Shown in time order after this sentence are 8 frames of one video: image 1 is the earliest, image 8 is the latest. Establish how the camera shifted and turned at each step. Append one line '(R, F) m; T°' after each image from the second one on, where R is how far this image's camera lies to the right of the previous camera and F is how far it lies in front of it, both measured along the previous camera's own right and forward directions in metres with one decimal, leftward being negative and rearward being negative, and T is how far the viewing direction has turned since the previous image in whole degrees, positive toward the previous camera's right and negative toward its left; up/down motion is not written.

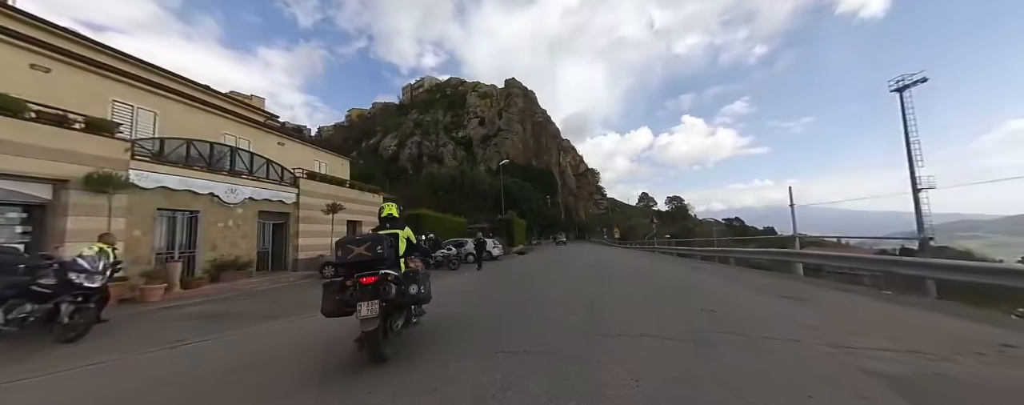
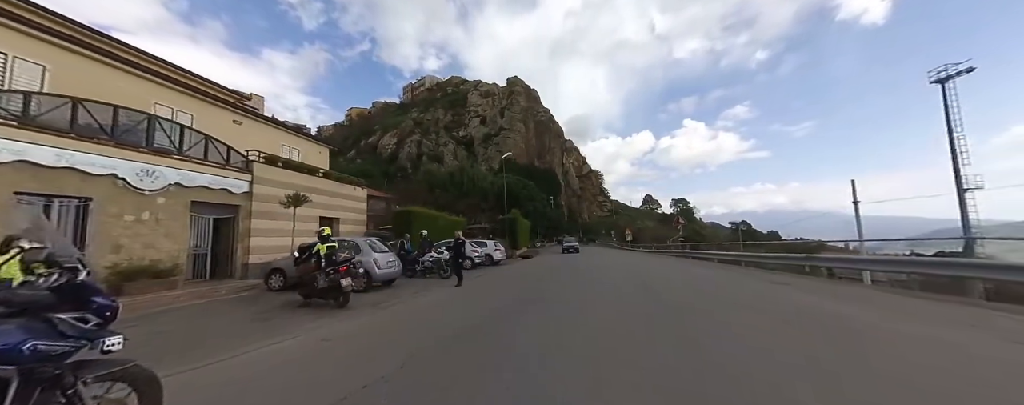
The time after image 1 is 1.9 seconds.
(-0.2, +3.3) m; 0°
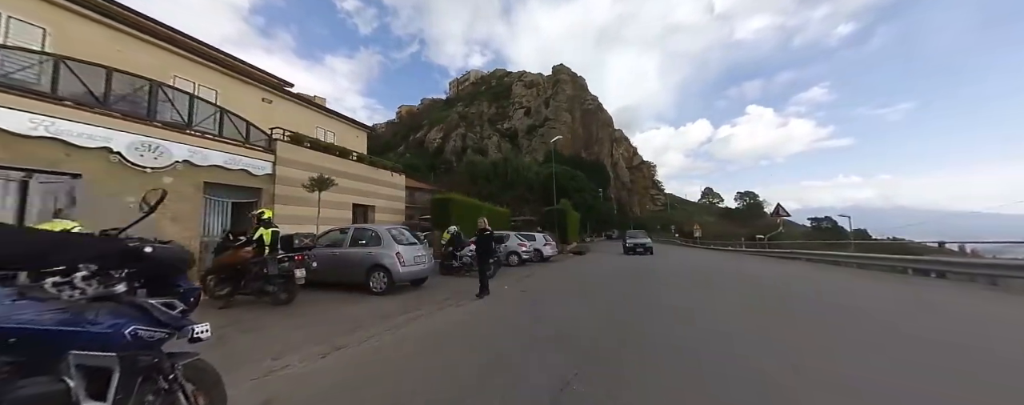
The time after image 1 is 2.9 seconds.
(-0.6, +3.0) m; -9°
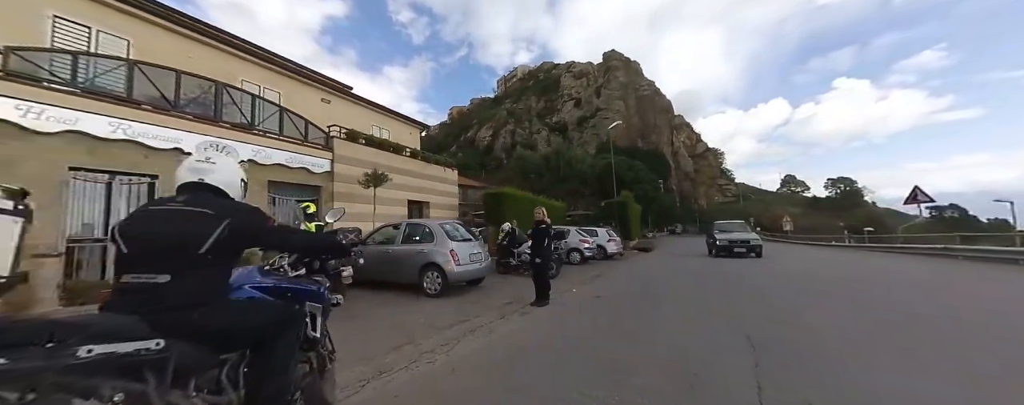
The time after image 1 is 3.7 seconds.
(-0.5, +1.4) m; -10°
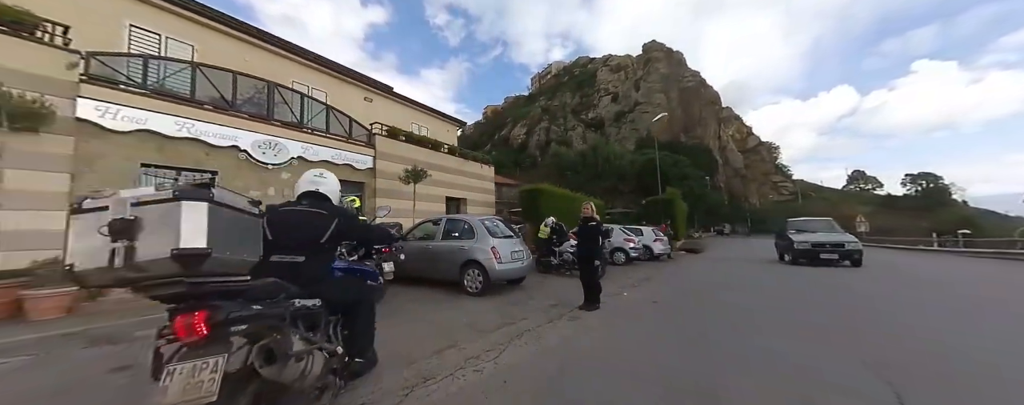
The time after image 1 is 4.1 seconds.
(-0.3, +0.6) m; -7°
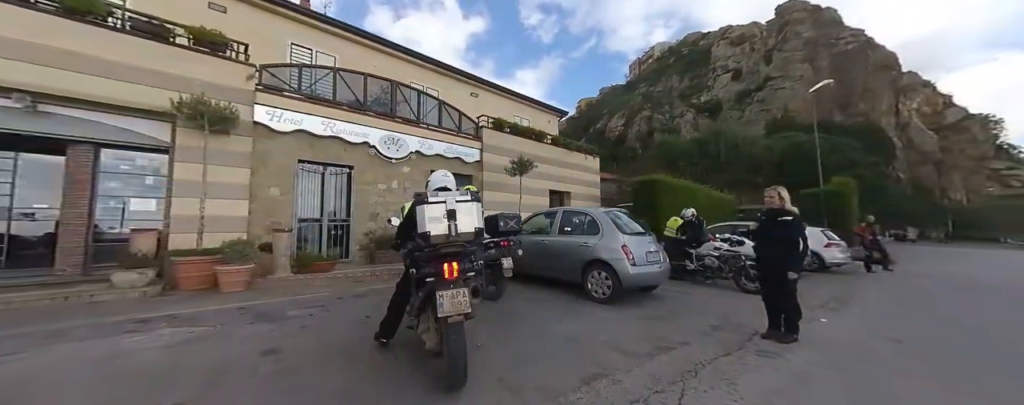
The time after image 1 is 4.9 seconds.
(-0.9, +1.1) m; -18°
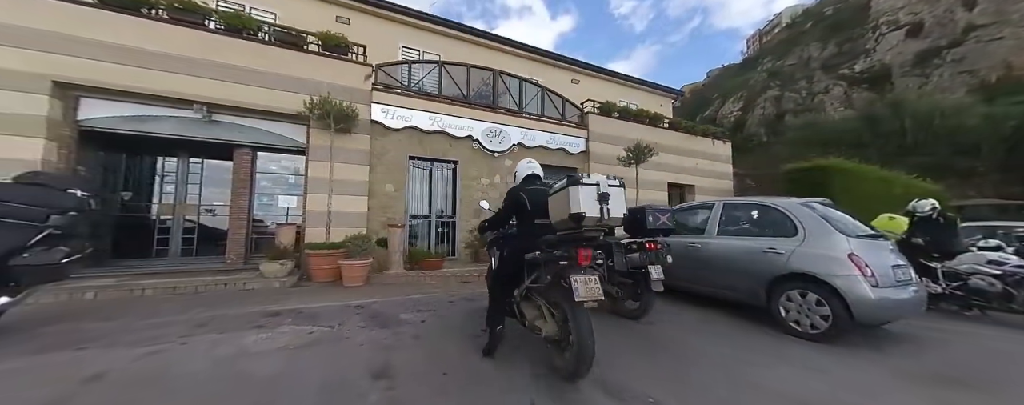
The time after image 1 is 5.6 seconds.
(-0.8, +1.1) m; -17°
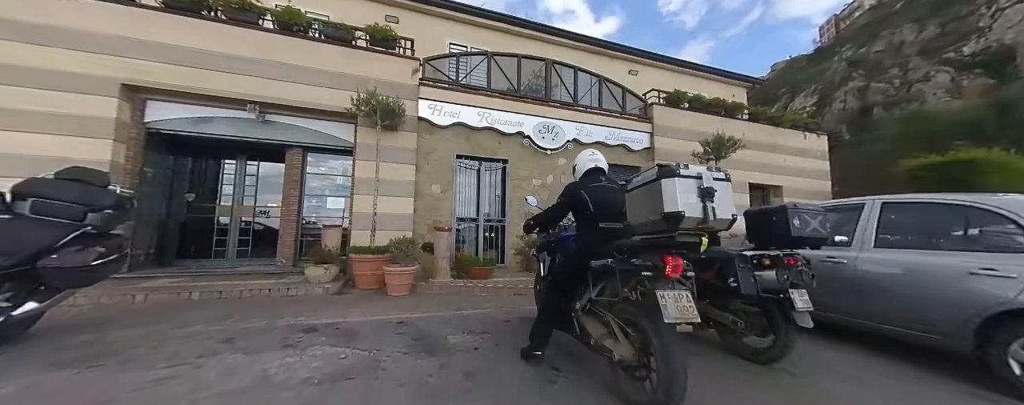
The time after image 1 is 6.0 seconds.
(-0.3, +0.8) m; -8°
